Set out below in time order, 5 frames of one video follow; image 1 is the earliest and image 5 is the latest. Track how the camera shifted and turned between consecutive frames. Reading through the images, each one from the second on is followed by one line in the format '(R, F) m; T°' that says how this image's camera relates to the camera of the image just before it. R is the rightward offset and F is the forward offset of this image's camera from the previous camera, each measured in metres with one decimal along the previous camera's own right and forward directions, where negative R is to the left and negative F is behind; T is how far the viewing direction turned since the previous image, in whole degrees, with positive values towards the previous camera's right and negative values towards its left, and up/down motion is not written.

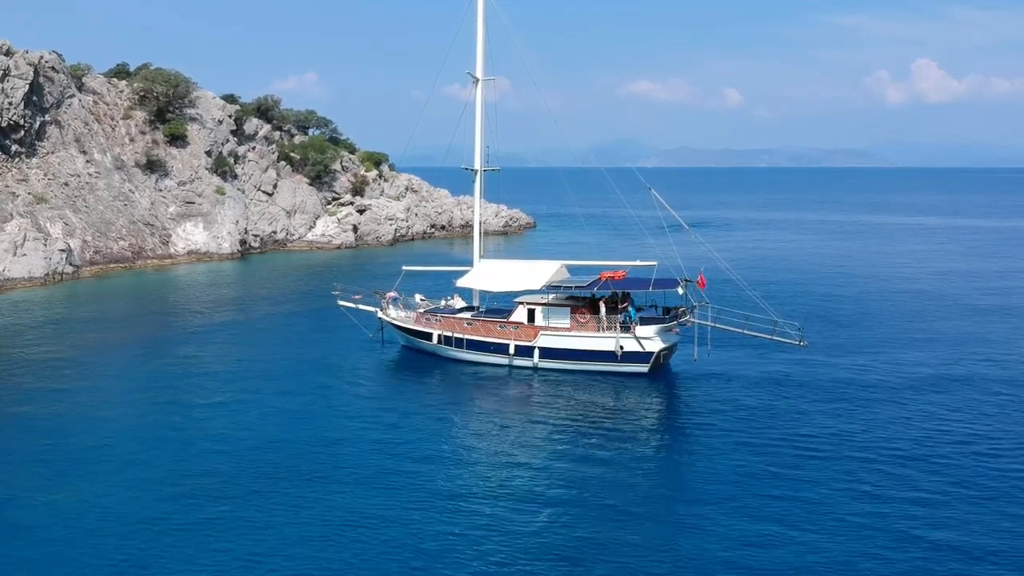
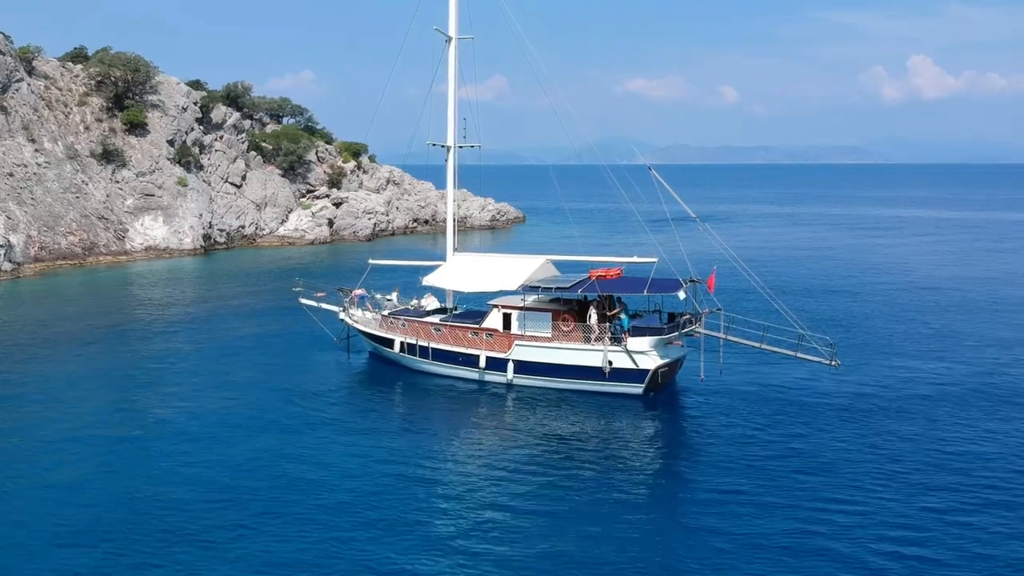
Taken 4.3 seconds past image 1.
(+0.8, +5.5) m; 0°
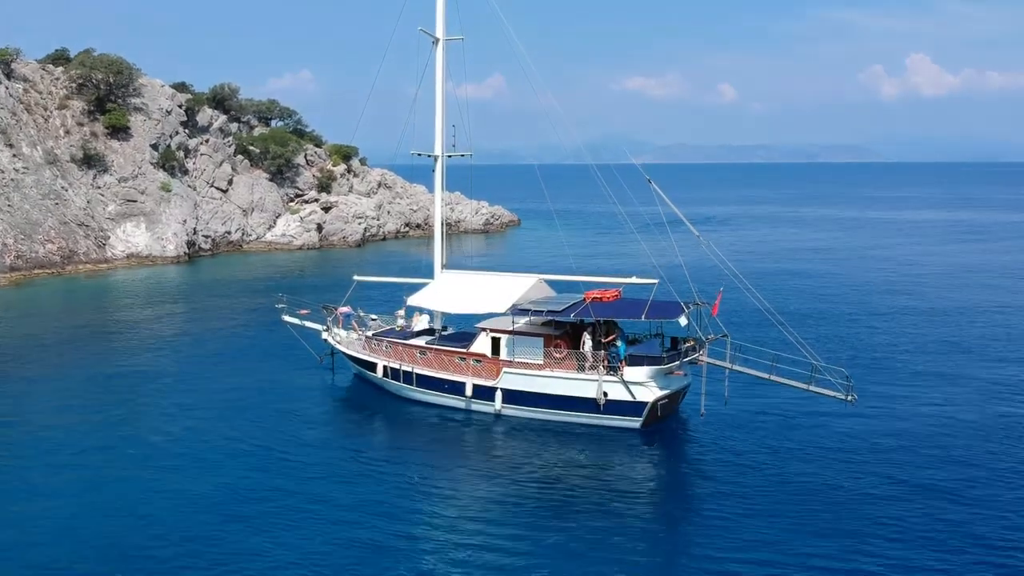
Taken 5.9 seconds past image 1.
(+0.2, +2.0) m; 0°
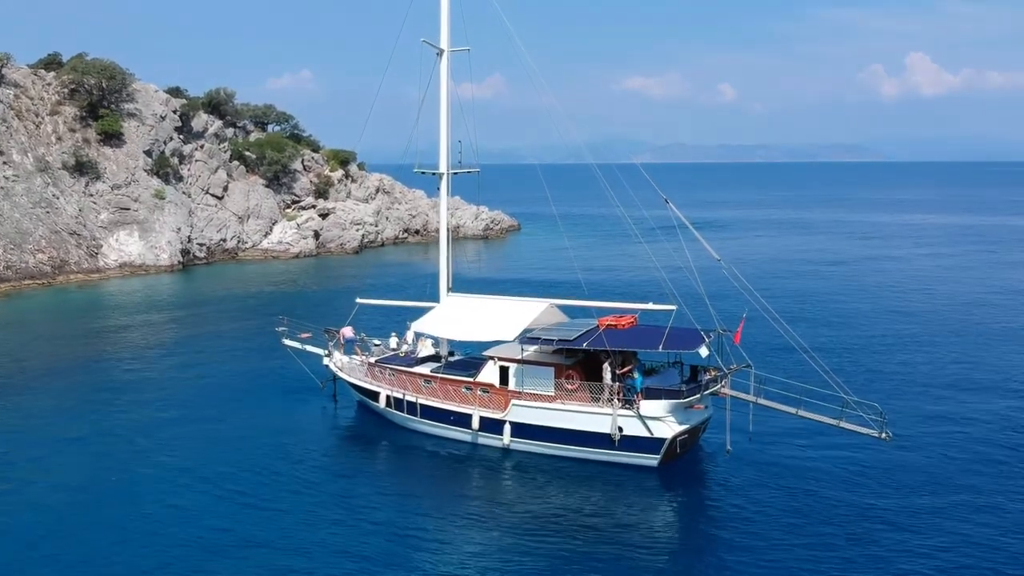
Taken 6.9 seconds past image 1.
(-0.3, +1.4) m; 0°
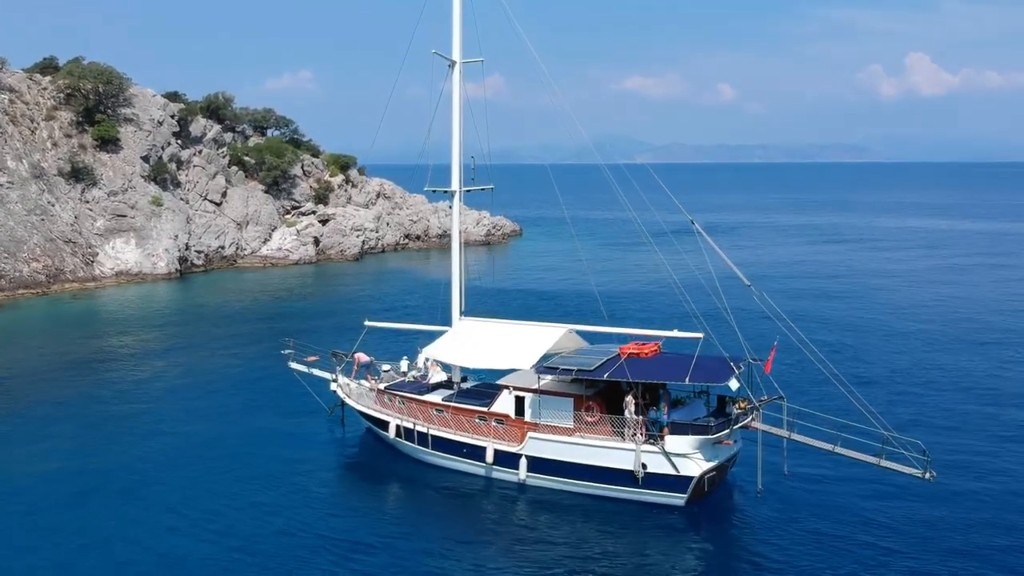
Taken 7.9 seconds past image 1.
(-0.5, +1.2) m; 0°
